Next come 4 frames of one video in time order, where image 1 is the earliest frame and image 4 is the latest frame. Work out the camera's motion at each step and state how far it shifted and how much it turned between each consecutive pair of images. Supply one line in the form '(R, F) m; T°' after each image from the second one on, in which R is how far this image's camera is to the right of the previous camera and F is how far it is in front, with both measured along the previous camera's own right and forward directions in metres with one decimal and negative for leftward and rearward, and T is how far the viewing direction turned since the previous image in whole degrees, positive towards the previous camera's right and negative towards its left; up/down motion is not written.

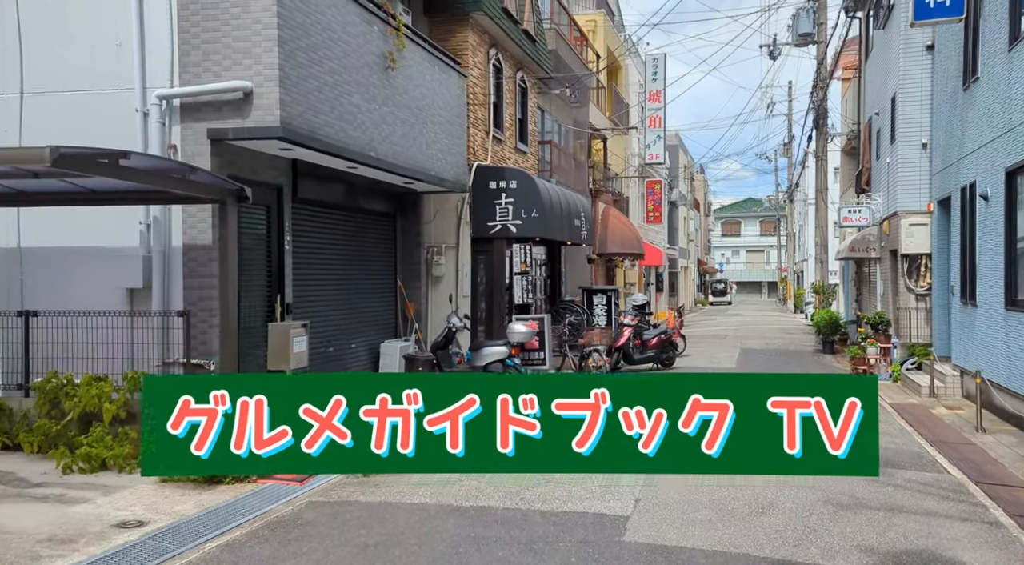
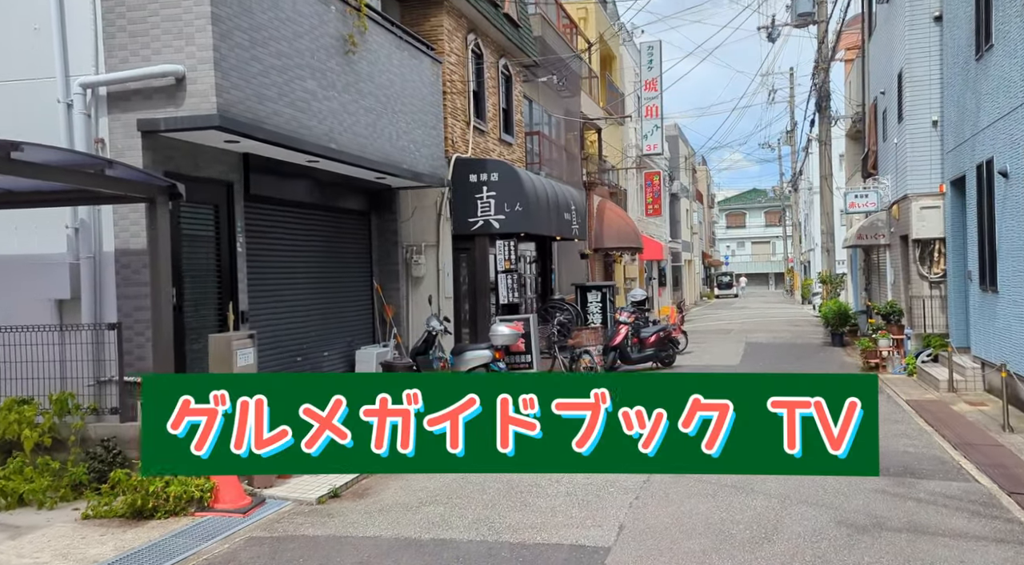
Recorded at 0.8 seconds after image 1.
(+0.4, +1.1) m; 0°
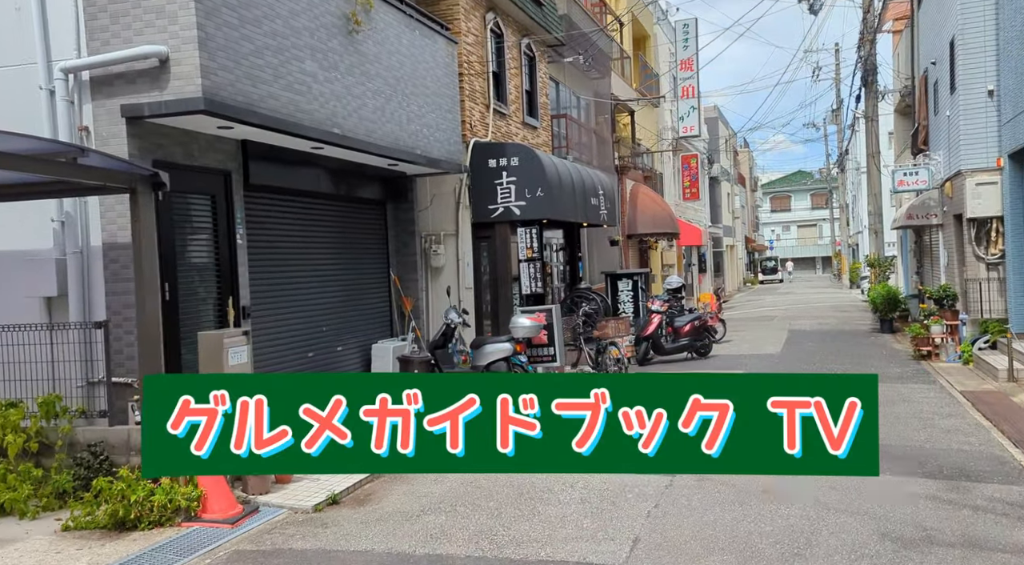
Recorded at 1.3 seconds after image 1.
(+0.3, +0.7) m; -3°
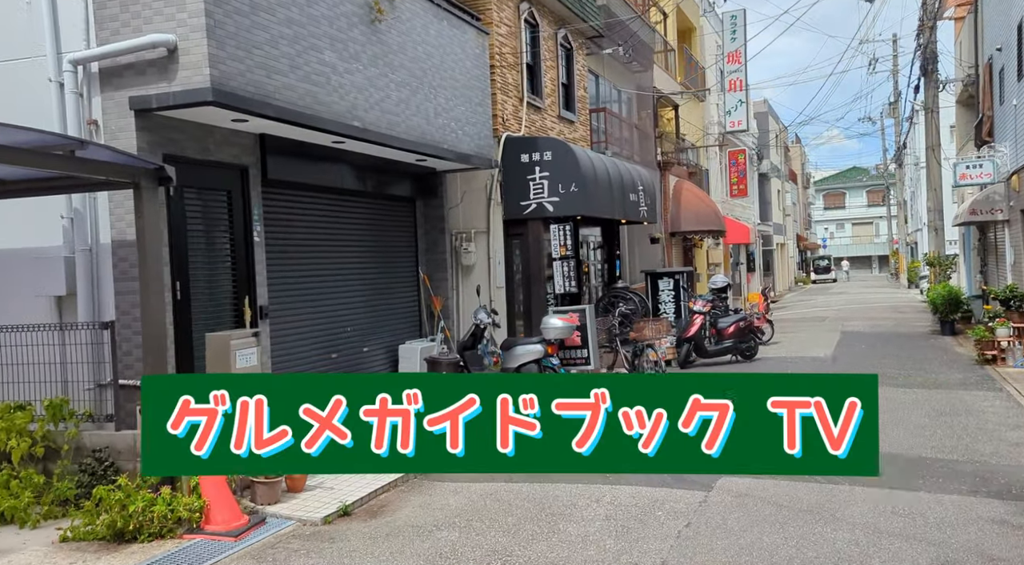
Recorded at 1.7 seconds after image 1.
(+0.2, +0.5) m; -3°
